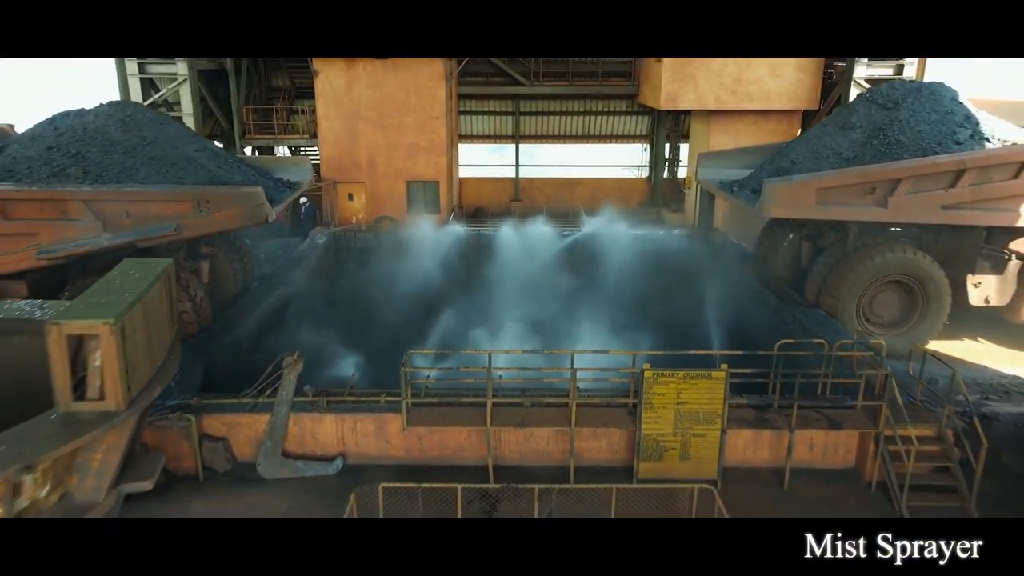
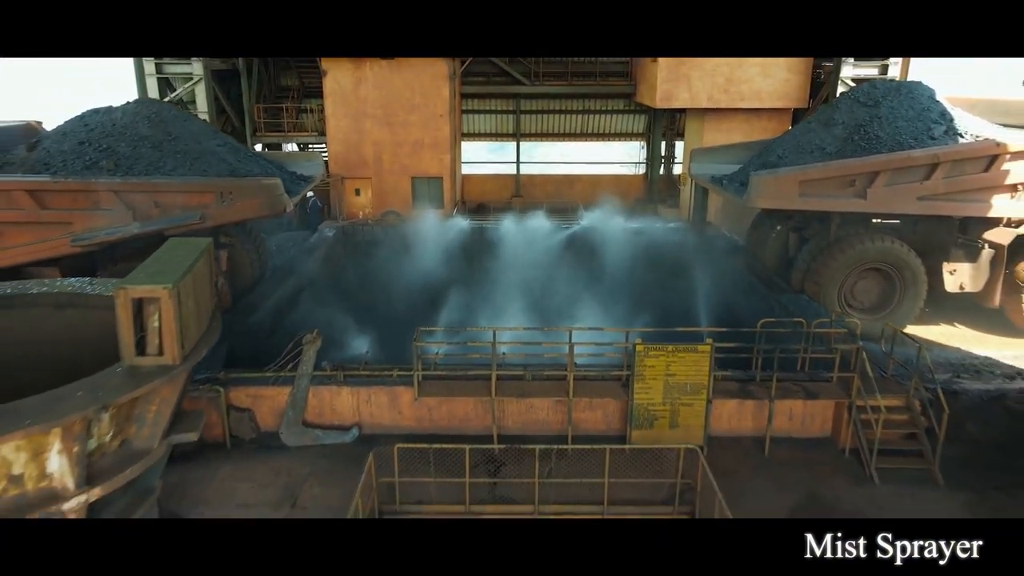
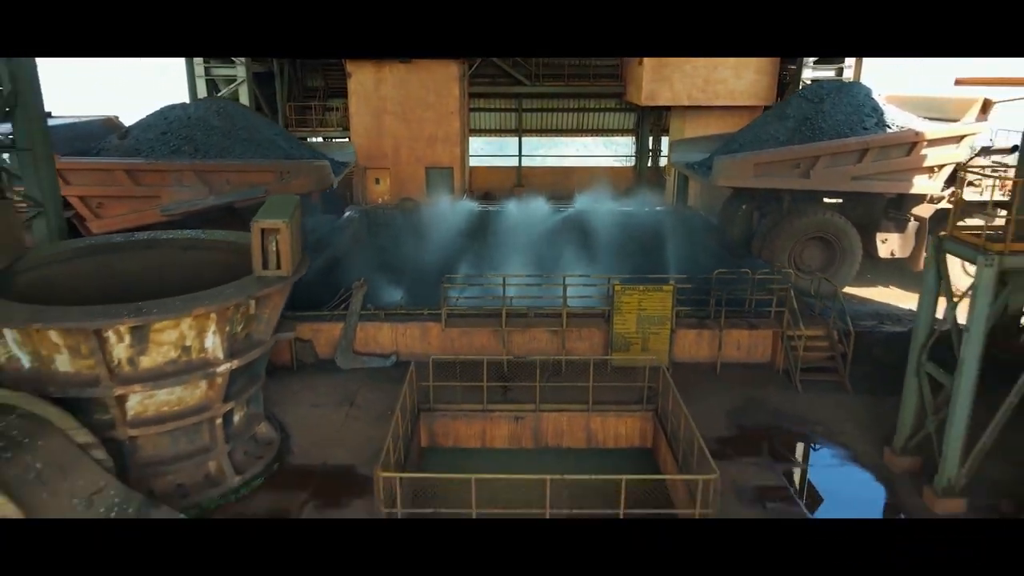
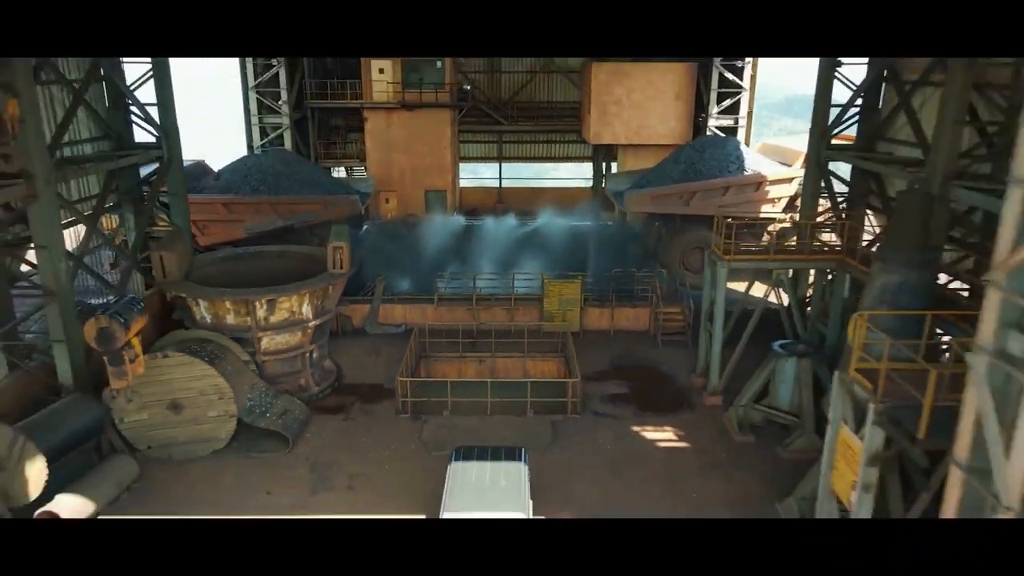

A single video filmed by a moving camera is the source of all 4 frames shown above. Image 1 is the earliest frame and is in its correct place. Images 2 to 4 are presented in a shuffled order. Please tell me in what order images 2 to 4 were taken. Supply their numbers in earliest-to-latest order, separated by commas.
2, 3, 4
